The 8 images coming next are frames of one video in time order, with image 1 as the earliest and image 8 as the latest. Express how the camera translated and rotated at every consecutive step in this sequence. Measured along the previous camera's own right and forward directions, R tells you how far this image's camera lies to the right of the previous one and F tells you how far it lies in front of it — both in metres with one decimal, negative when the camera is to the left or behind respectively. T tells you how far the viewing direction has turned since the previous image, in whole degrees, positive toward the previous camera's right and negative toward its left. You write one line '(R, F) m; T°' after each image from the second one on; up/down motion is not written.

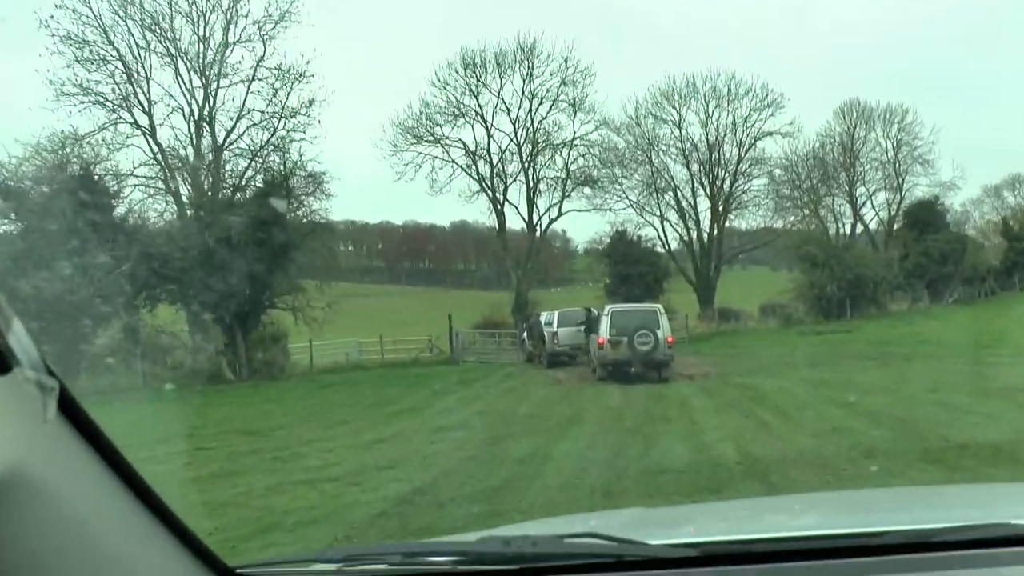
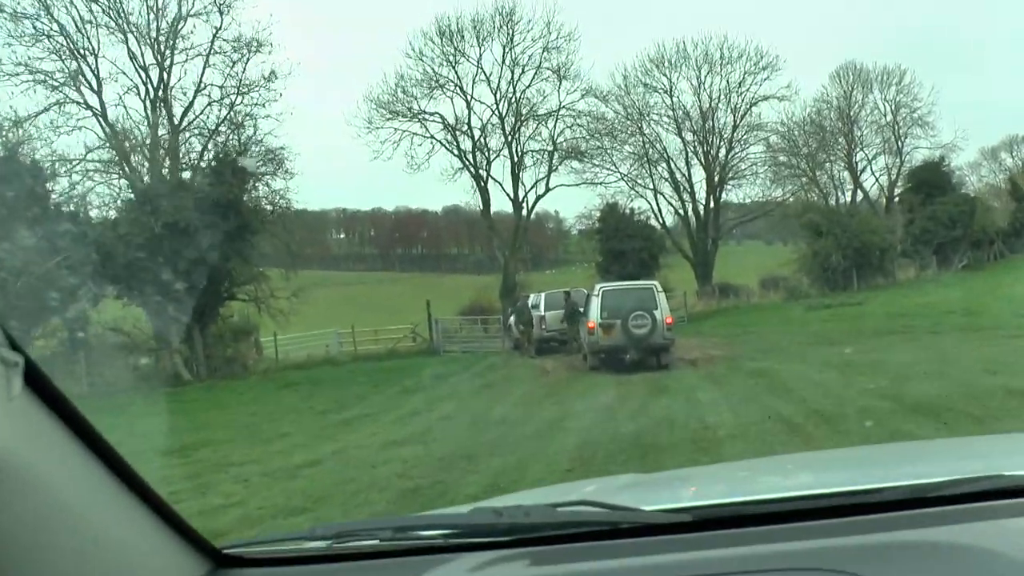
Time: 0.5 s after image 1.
(+0.1, +0.8) m; 0°
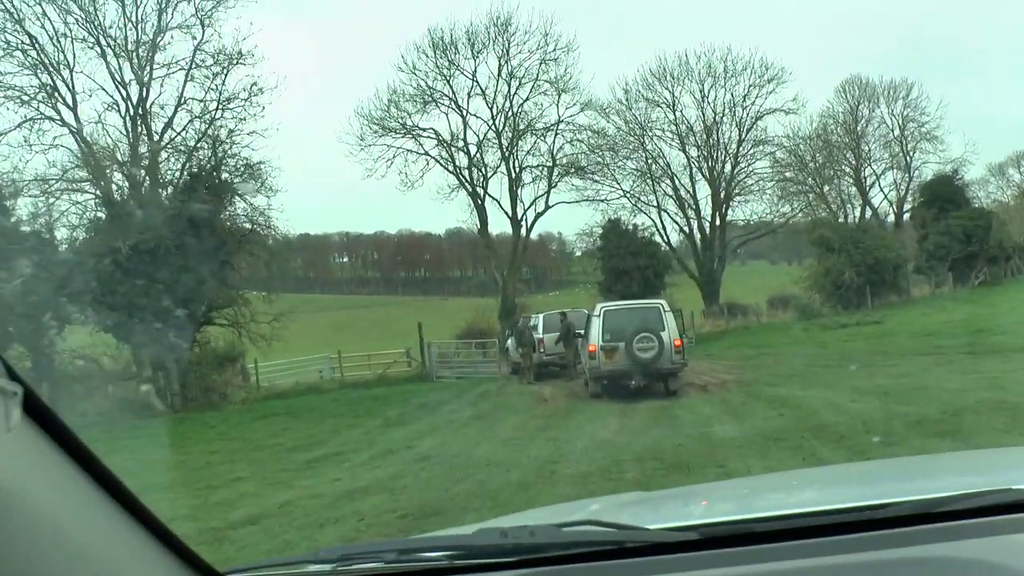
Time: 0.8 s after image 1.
(+0.1, +0.5) m; 0°
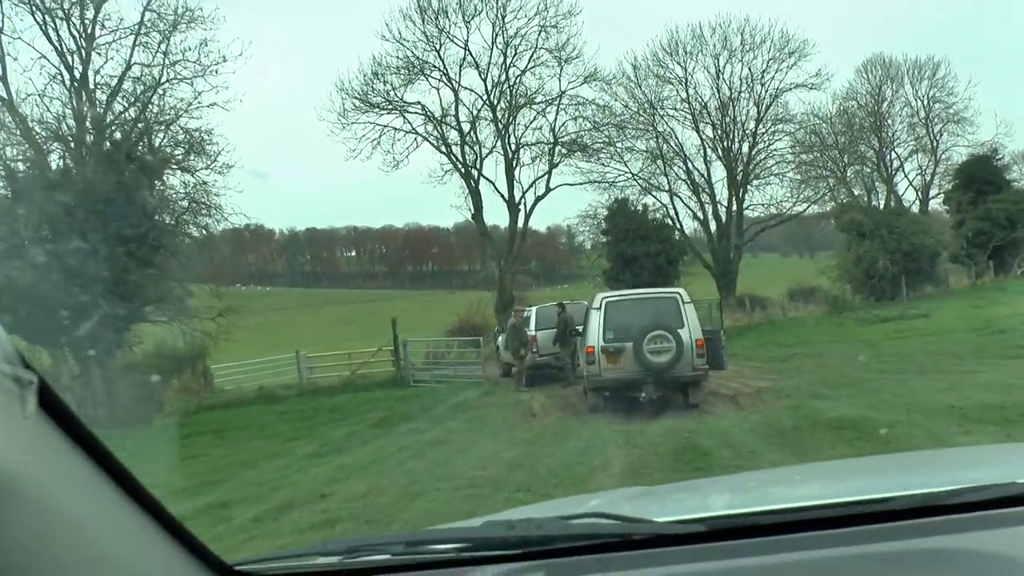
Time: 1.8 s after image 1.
(+0.1, +1.2) m; -1°
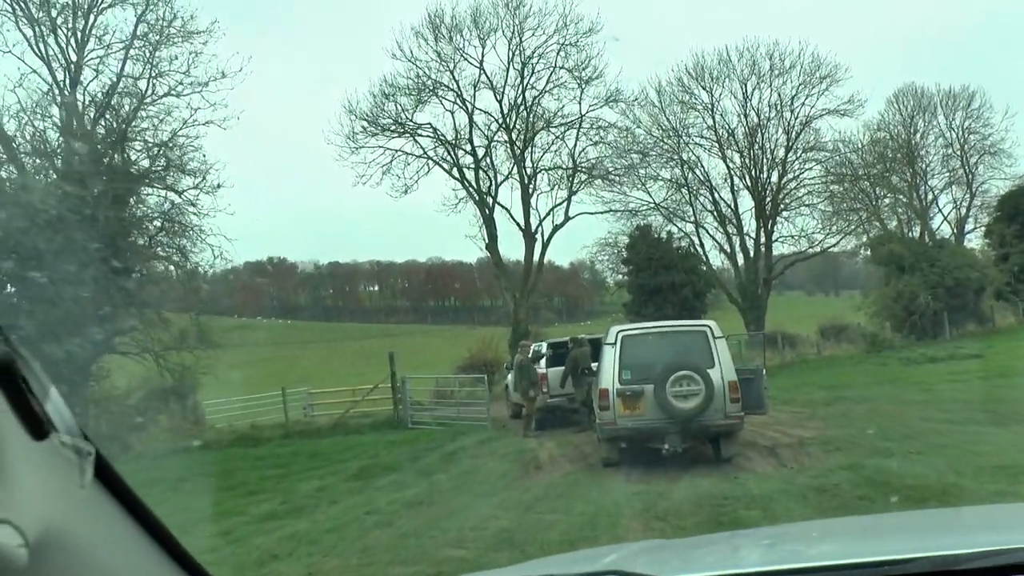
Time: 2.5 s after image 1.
(+0.1, +0.6) m; -1°
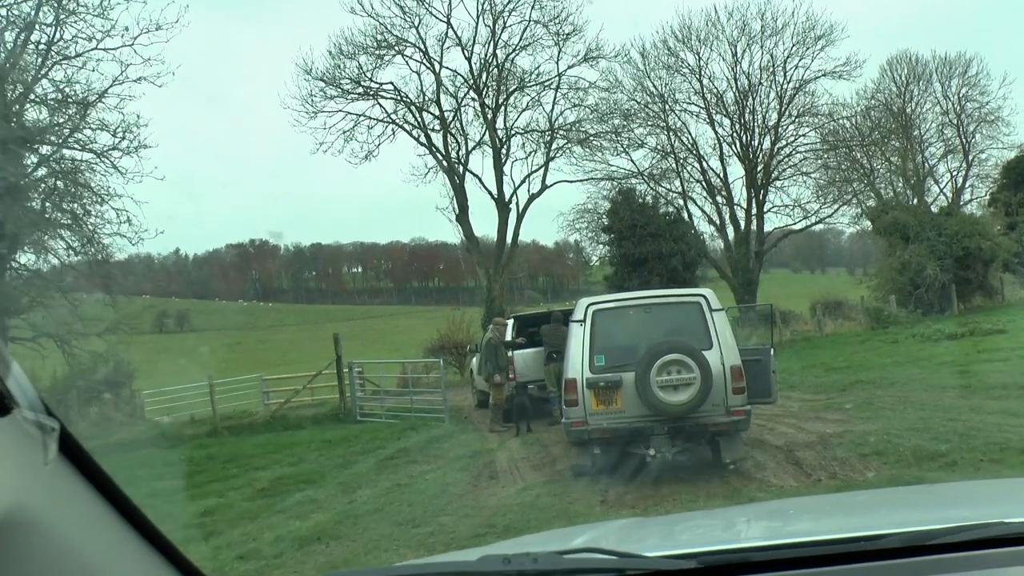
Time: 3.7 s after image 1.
(+0.1, +0.8) m; +1°
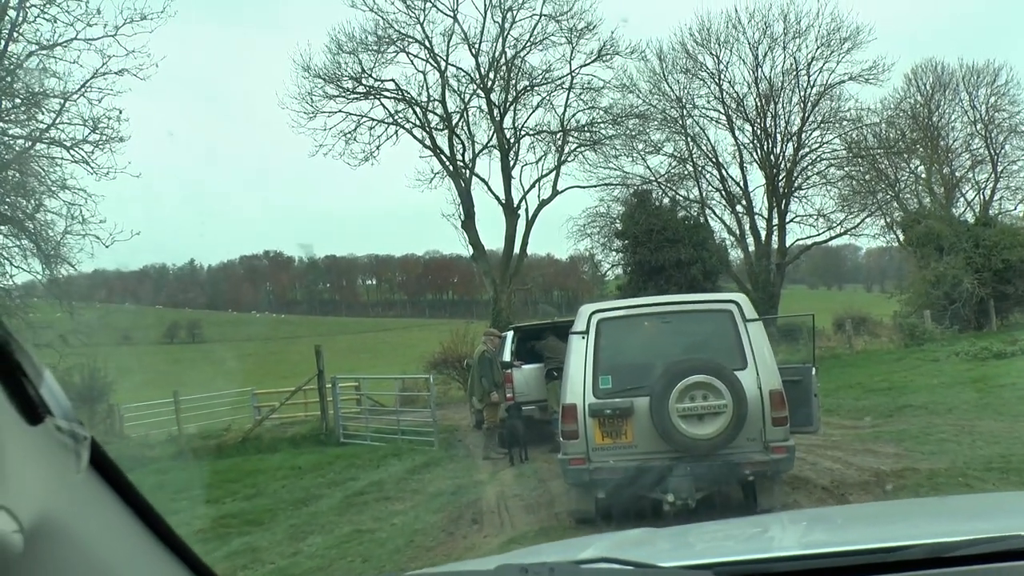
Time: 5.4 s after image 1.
(+0.1, +0.6) m; -1°
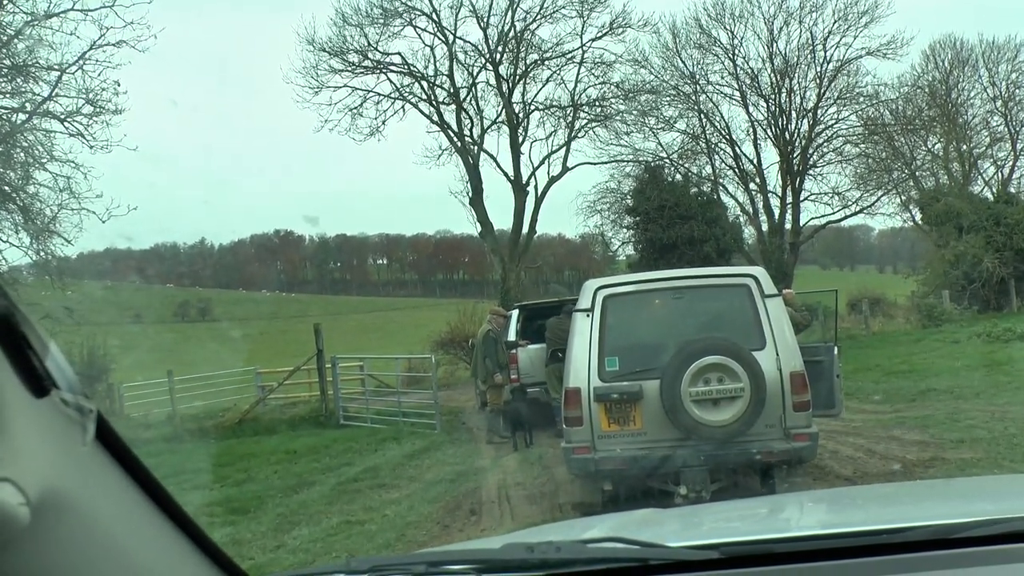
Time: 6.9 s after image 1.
(0.0, +0.2) m; -1°
